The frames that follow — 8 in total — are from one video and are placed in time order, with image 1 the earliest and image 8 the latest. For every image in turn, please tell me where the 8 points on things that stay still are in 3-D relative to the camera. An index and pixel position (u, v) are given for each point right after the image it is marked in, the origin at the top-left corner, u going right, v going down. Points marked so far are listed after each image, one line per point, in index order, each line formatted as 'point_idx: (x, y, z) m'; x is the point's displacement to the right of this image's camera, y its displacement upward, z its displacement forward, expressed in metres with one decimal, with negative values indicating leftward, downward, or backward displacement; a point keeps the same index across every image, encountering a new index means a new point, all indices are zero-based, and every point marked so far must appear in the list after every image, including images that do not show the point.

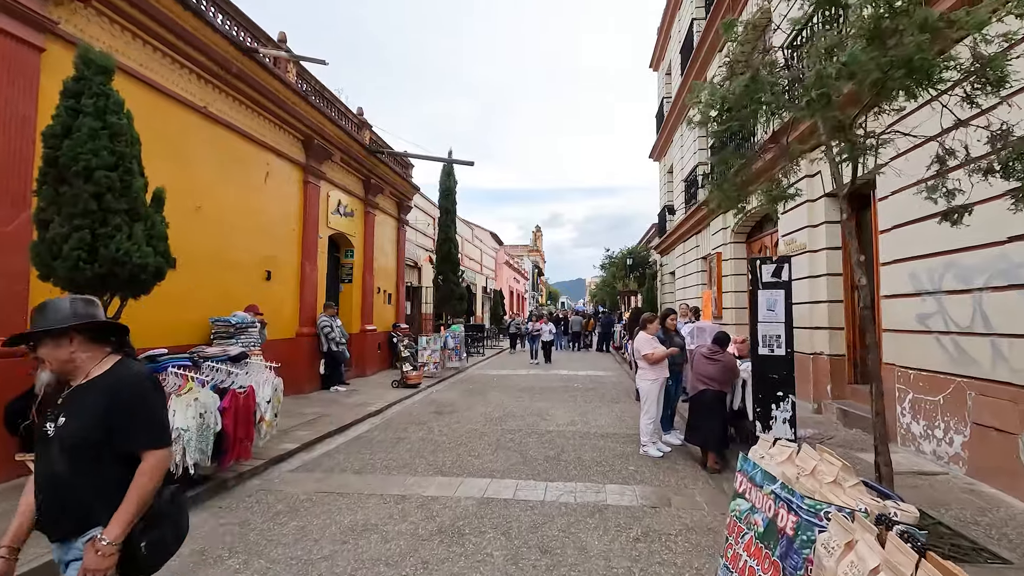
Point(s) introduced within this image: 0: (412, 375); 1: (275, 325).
0: (-2.2, -2.0, +11.7) m
1: (-4.4, -0.7, +9.8) m
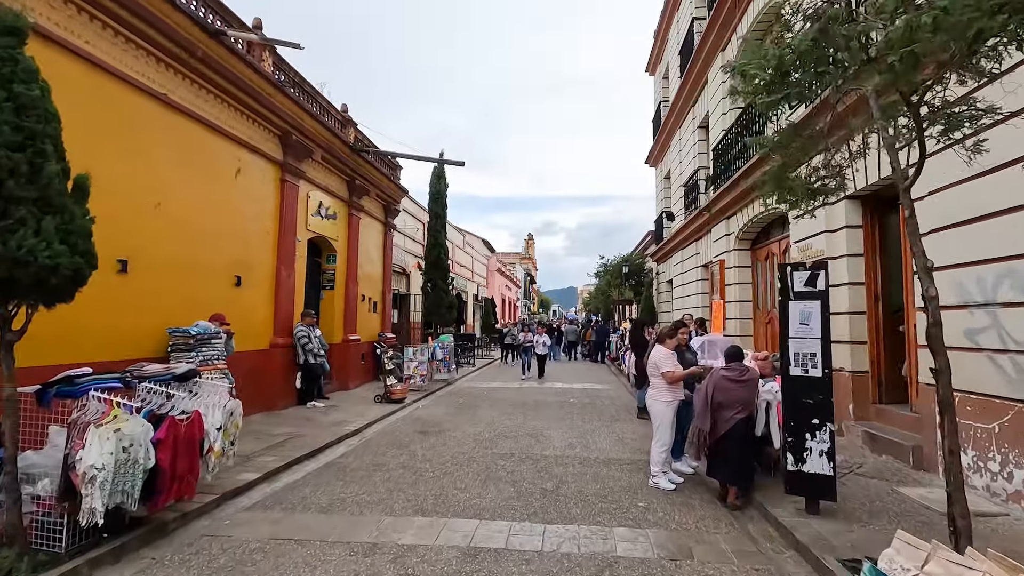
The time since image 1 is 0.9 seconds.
0: (-2.4, -2.1, +10.9) m
1: (-4.5, -0.8, +9.0) m
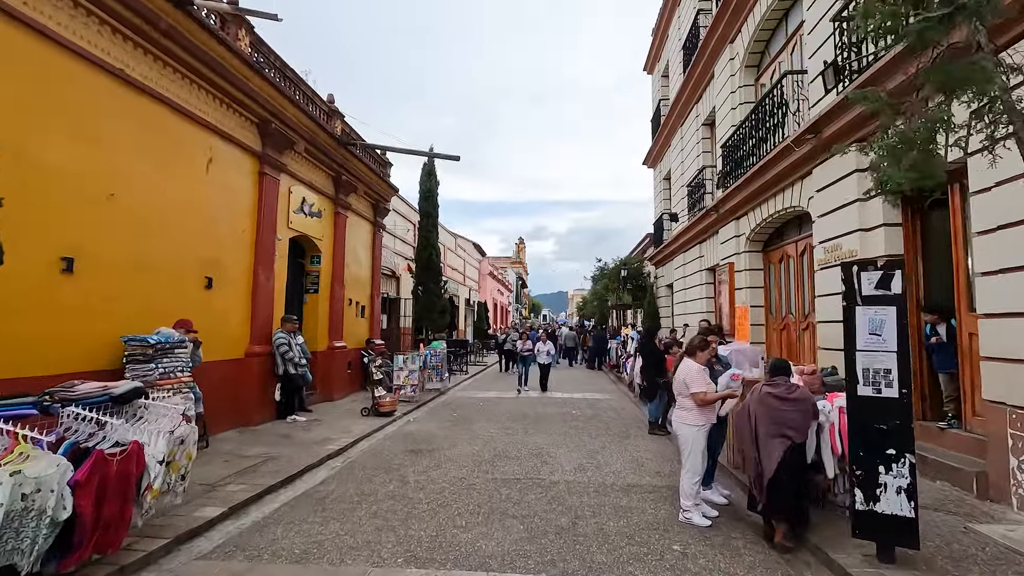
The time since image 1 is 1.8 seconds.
0: (-2.4, -2.2, +10.0) m
1: (-4.5, -0.9, +8.1) m
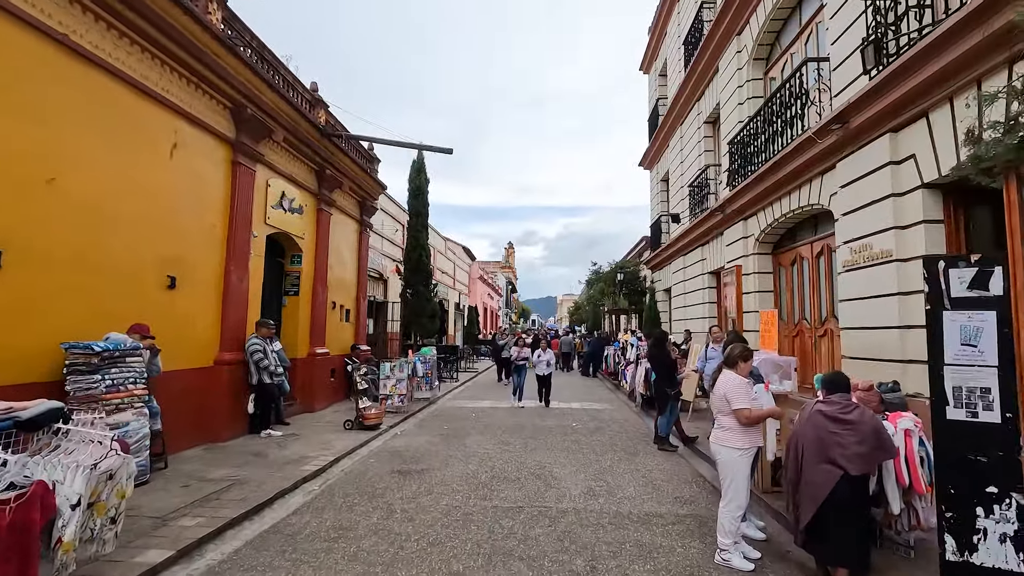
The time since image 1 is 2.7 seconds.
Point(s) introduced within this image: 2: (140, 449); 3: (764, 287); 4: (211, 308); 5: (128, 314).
0: (-2.5, -2.2, +9.2) m
1: (-4.5, -0.9, +7.2) m
2: (-4.0, -1.7, +5.7) m
3: (+5.3, 0.0, +11.0) m
4: (-4.5, -0.3, +7.9) m
5: (-4.7, -0.3, +6.4) m
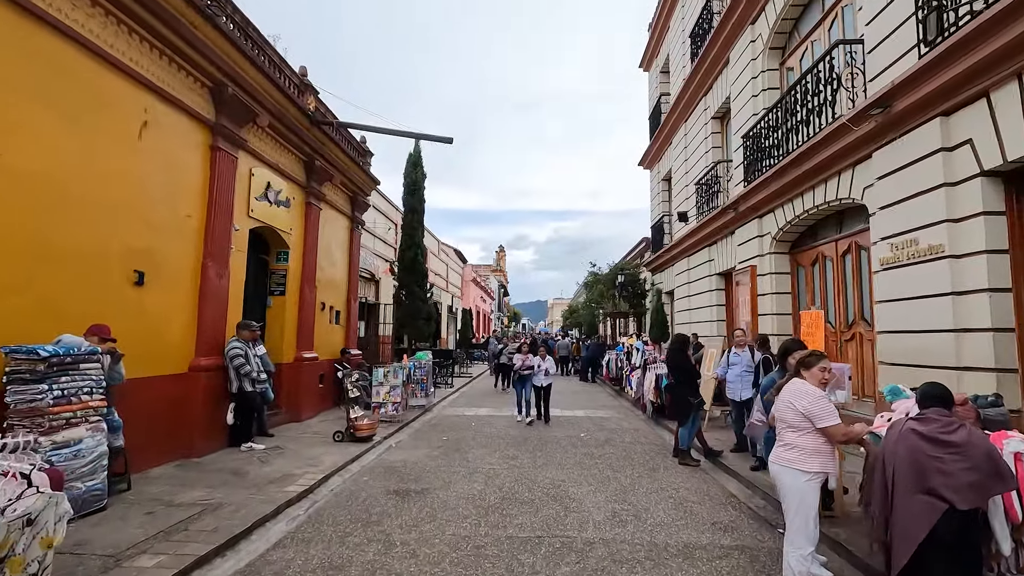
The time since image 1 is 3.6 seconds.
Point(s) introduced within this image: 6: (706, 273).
0: (-2.4, -2.2, +8.4) m
1: (-4.4, -0.8, +6.4) m
2: (-3.9, -1.7, +4.9) m
3: (+5.3, 0.0, +10.4) m
4: (-4.4, -0.3, +7.1) m
5: (-4.5, -0.3, +5.6) m
6: (+5.3, +0.4, +14.2) m
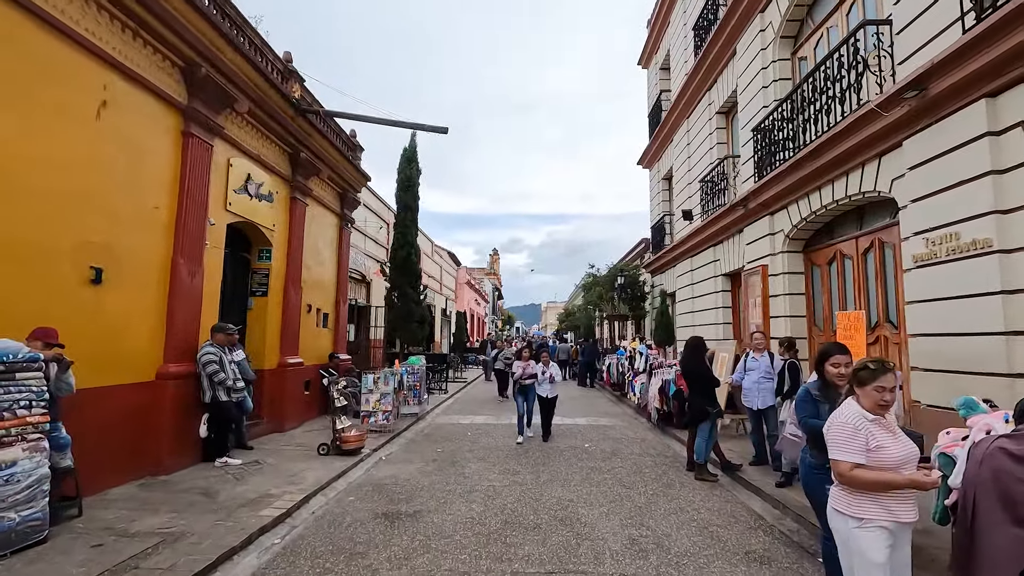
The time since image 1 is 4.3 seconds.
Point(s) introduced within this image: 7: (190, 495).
0: (-2.4, -2.2, +7.8) m
1: (-4.4, -0.8, +5.7) m
2: (-3.8, -1.7, +4.2) m
3: (+5.3, 0.0, +9.9) m
4: (-4.4, -0.3, +6.4) m
5: (-4.5, -0.3, +4.9) m
6: (+5.2, +0.4, +13.7) m
7: (-3.5, -2.2, +5.7) m
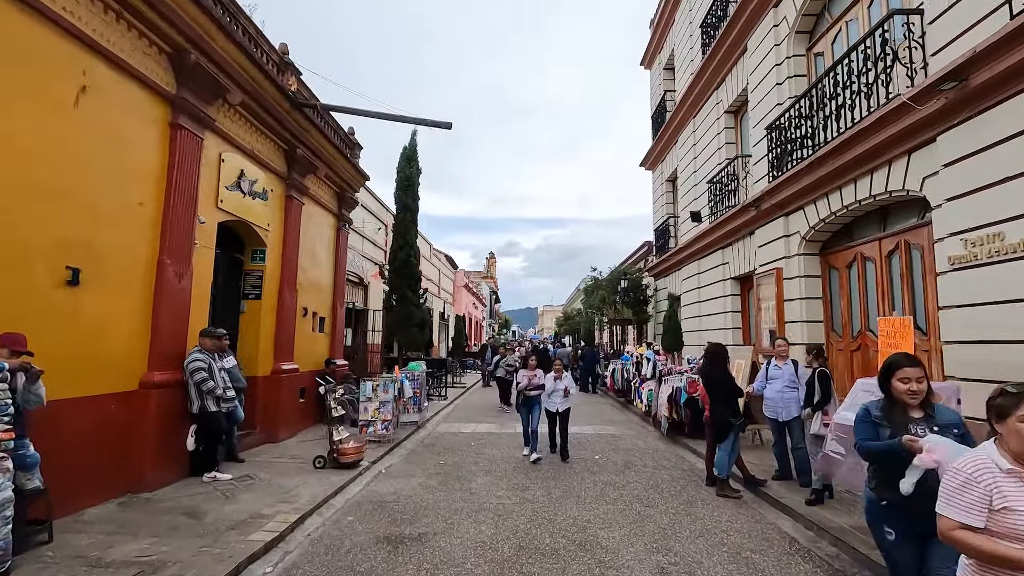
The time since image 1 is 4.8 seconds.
0: (-2.3, -2.2, +7.3) m
1: (-4.3, -0.8, +5.3) m
2: (-3.7, -1.7, +3.7) m
3: (+5.4, -0.1, +9.5) m
4: (-4.2, -0.3, +6.0) m
5: (-4.3, -0.3, +4.4) m
6: (+5.2, +0.3, +13.3) m
7: (-3.4, -2.3, +5.2) m
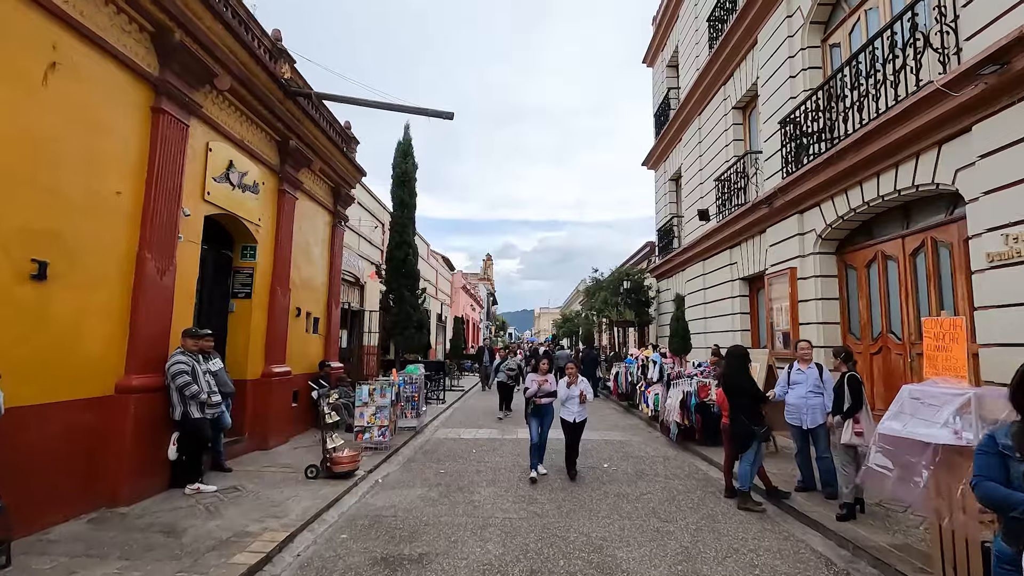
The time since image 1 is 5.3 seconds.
0: (-2.2, -2.2, +6.8) m
1: (-4.2, -0.8, +4.8) m
2: (-3.6, -1.6, +3.3) m
3: (+5.5, -0.1, +9.1) m
4: (-4.2, -0.2, +5.5) m
5: (-4.2, -0.2, +4.0) m
6: (+5.3, +0.2, +12.9) m
7: (-3.3, -2.2, +4.7) m
